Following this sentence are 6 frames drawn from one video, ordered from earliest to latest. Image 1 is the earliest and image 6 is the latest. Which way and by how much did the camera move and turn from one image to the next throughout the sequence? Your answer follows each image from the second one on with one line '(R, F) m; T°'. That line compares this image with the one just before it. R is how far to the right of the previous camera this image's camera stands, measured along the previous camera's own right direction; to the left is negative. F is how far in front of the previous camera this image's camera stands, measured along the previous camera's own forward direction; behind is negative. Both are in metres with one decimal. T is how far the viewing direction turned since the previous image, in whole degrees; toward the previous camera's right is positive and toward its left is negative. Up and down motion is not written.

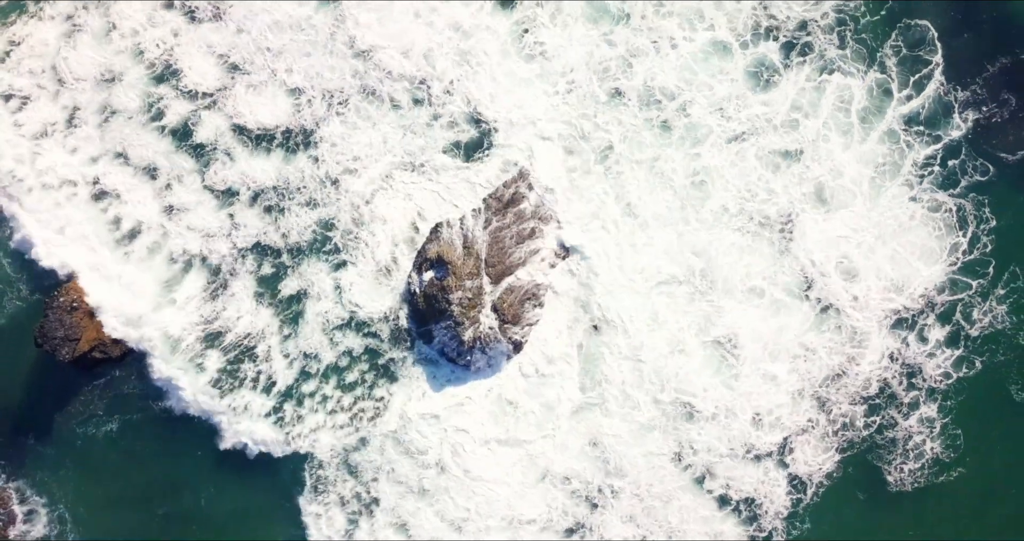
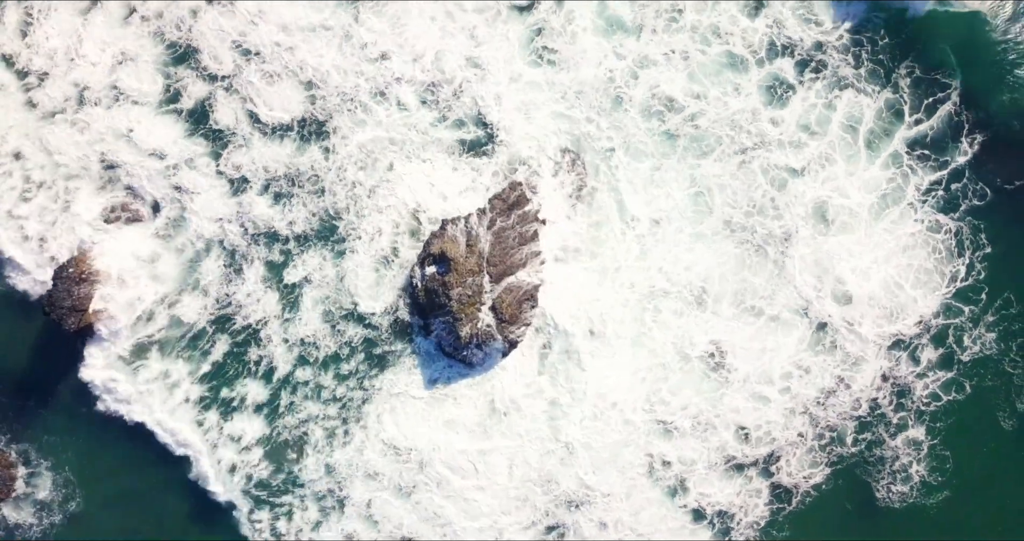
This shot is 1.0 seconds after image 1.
(+1.0, -0.3) m; -2°
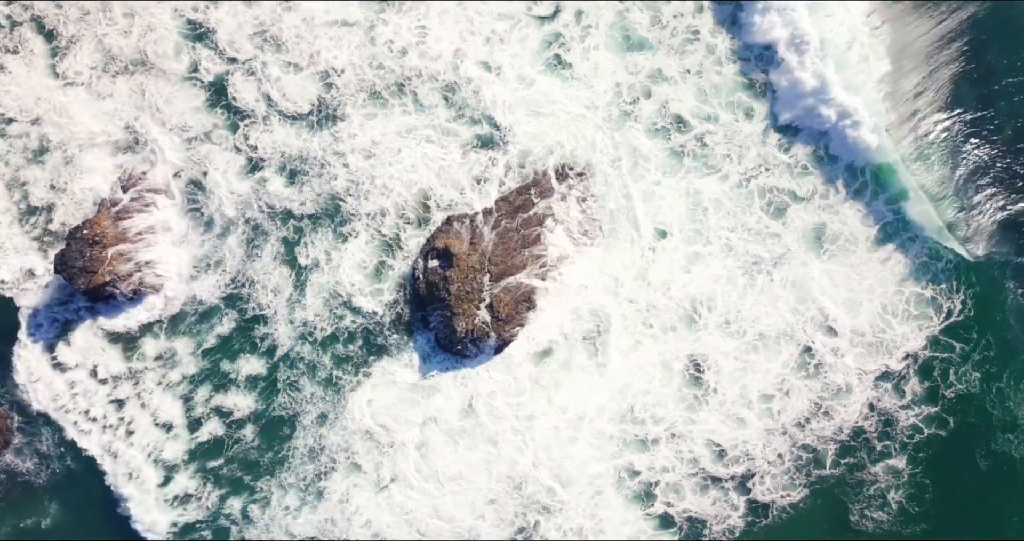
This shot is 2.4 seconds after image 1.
(+0.9, -0.5) m; -2°
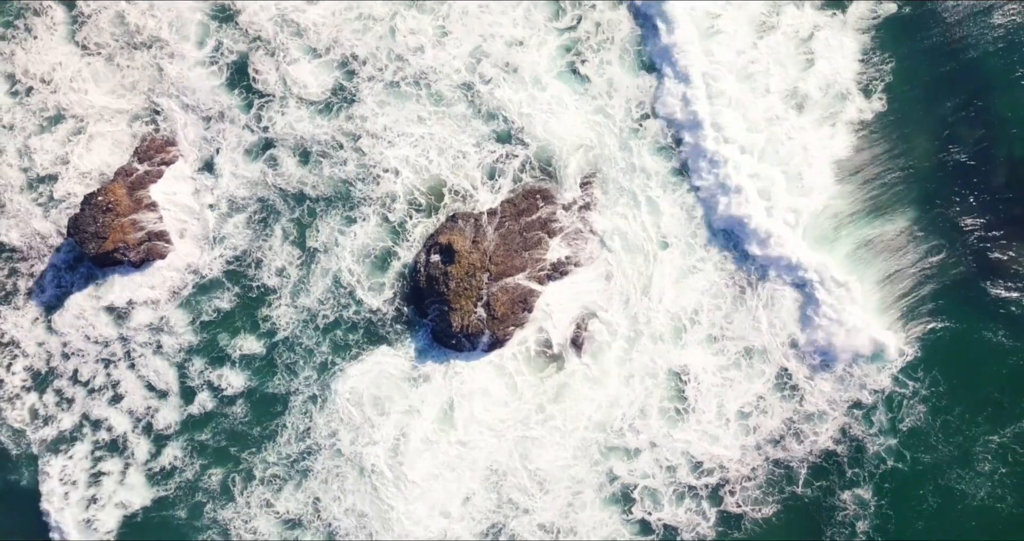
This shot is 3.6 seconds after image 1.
(+0.1, -0.6) m; 0°
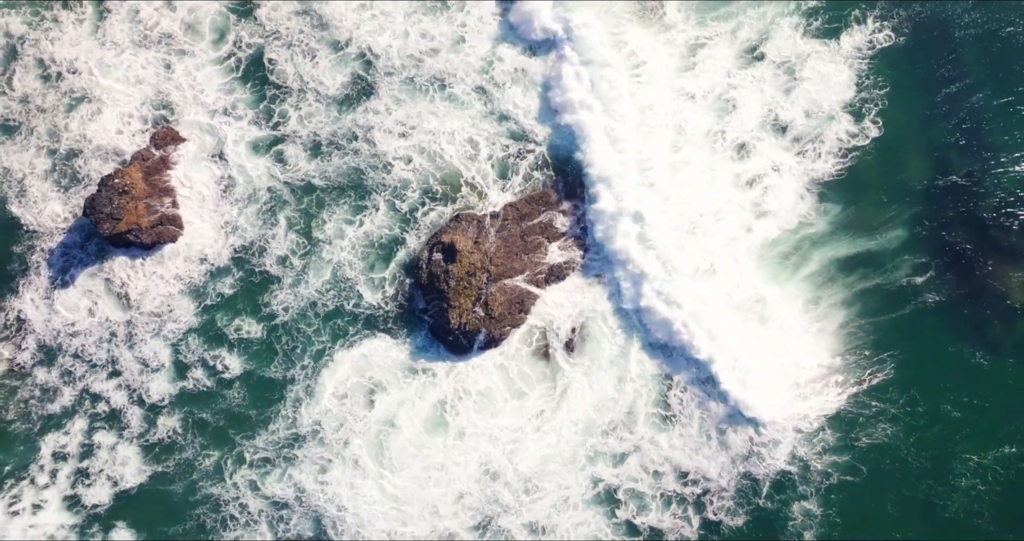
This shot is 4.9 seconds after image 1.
(+0.5, -0.7) m; -1°
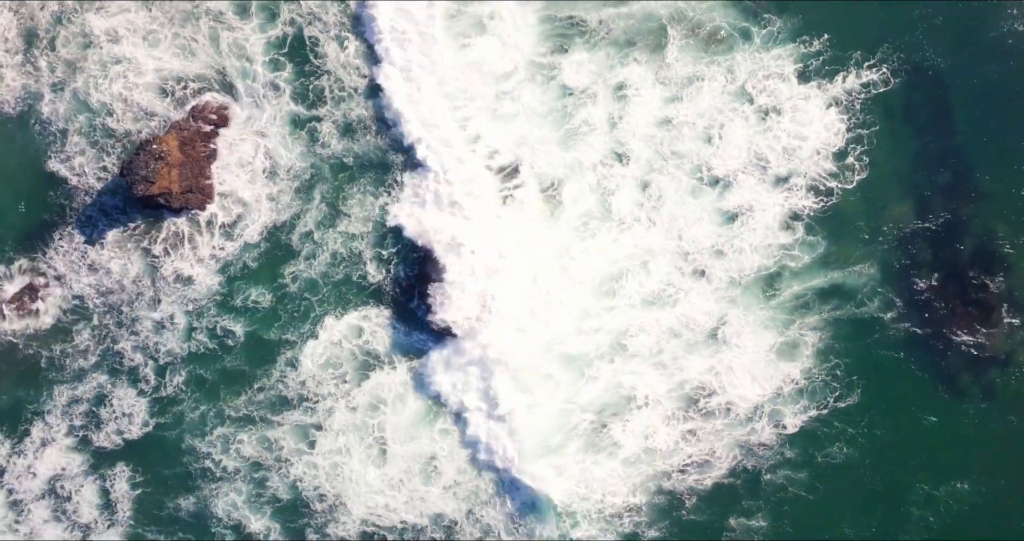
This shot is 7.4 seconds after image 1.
(+0.9, -1.6) m; -2°
